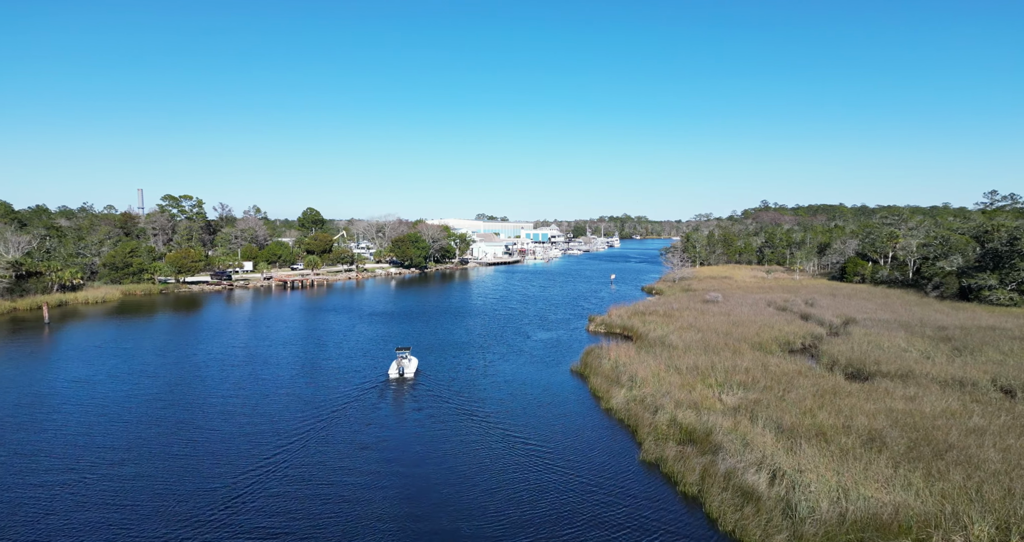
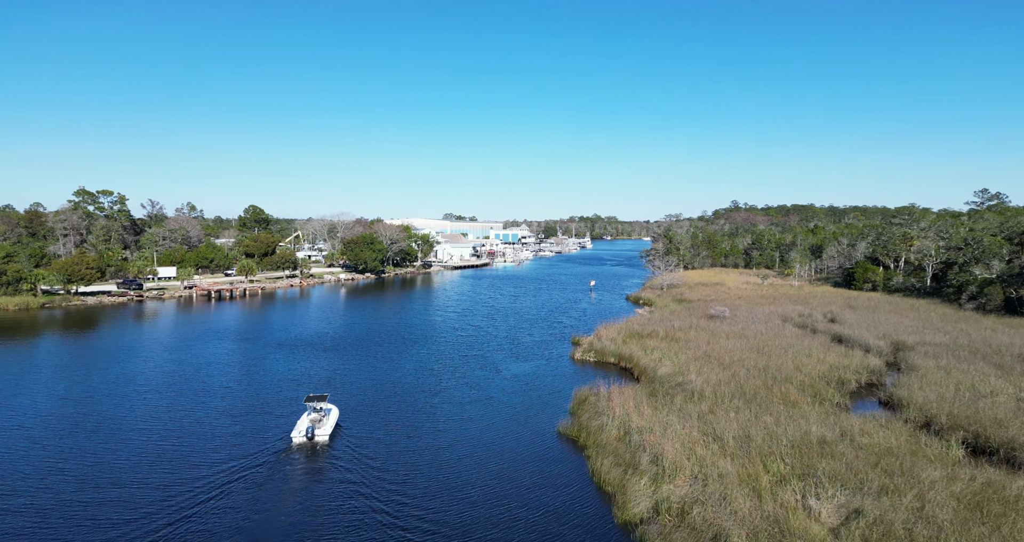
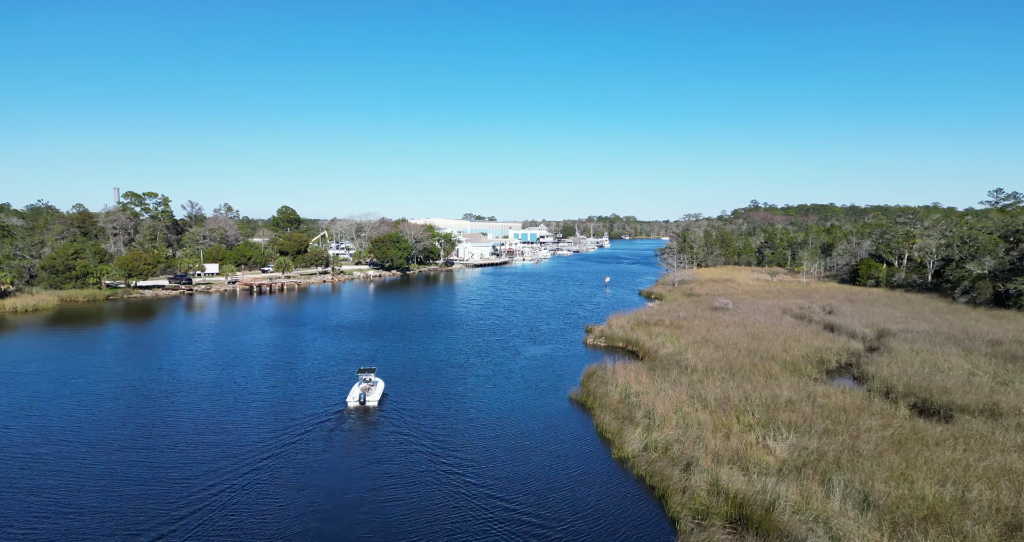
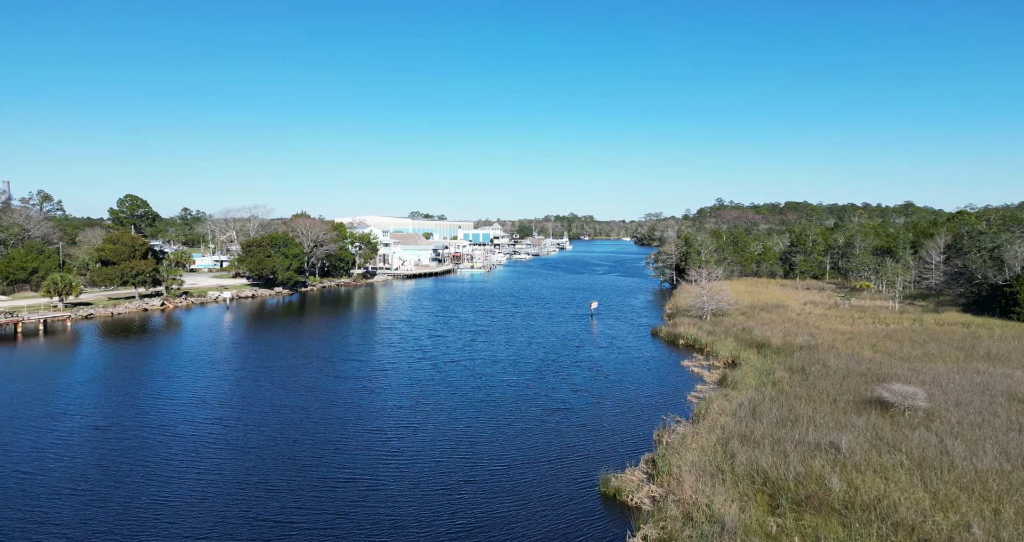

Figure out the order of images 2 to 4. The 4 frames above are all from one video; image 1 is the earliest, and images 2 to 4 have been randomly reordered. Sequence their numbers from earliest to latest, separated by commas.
3, 2, 4
